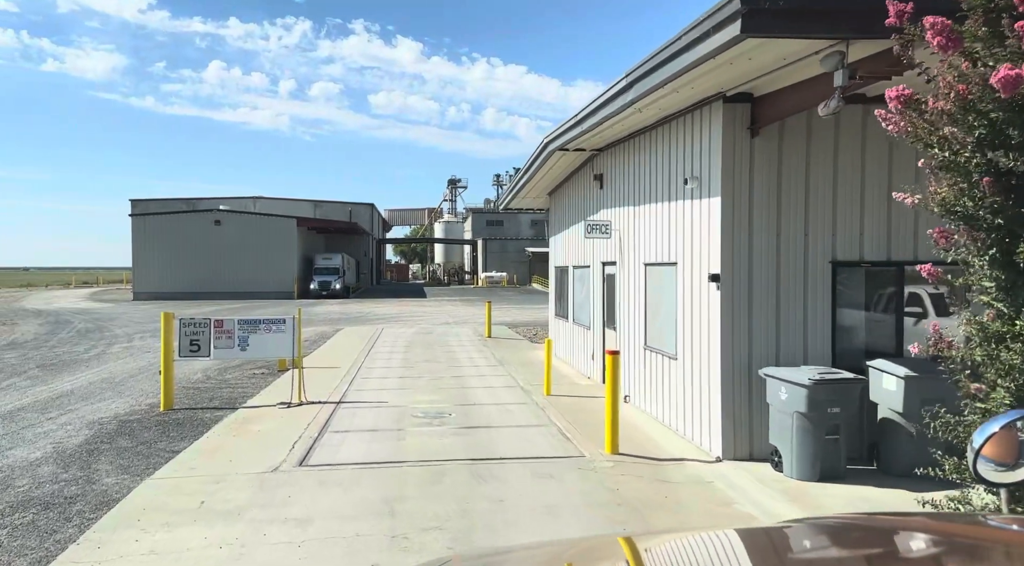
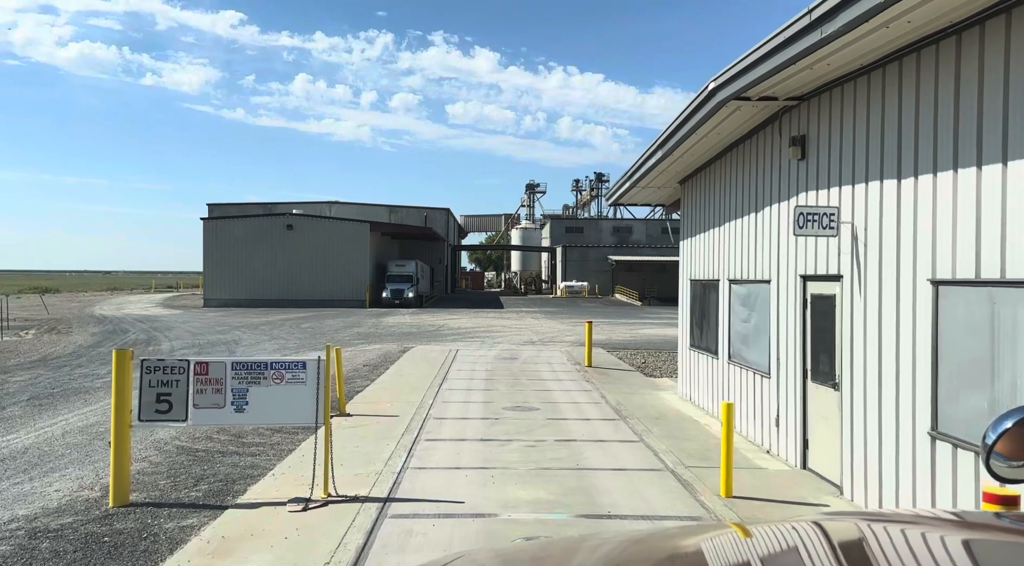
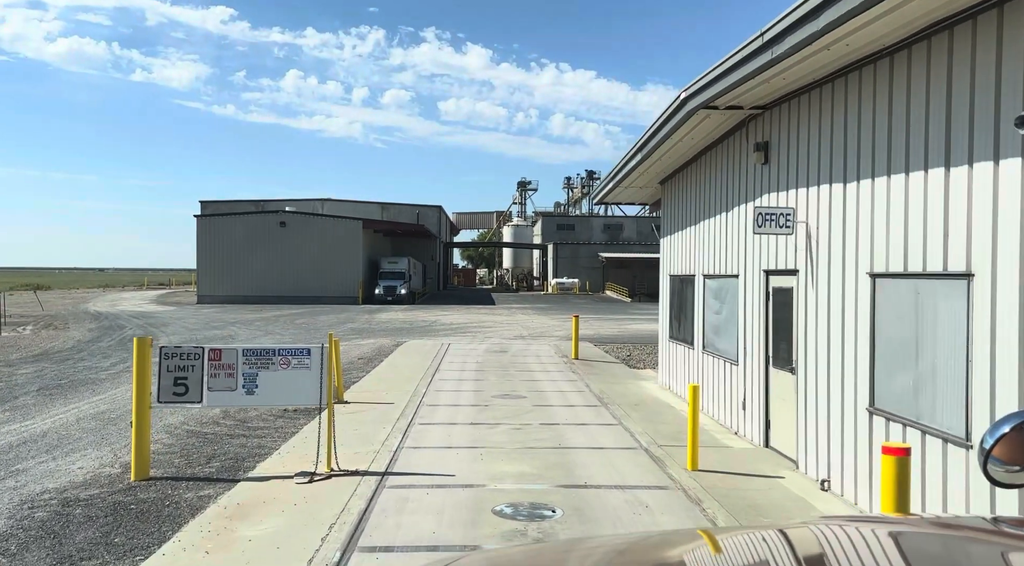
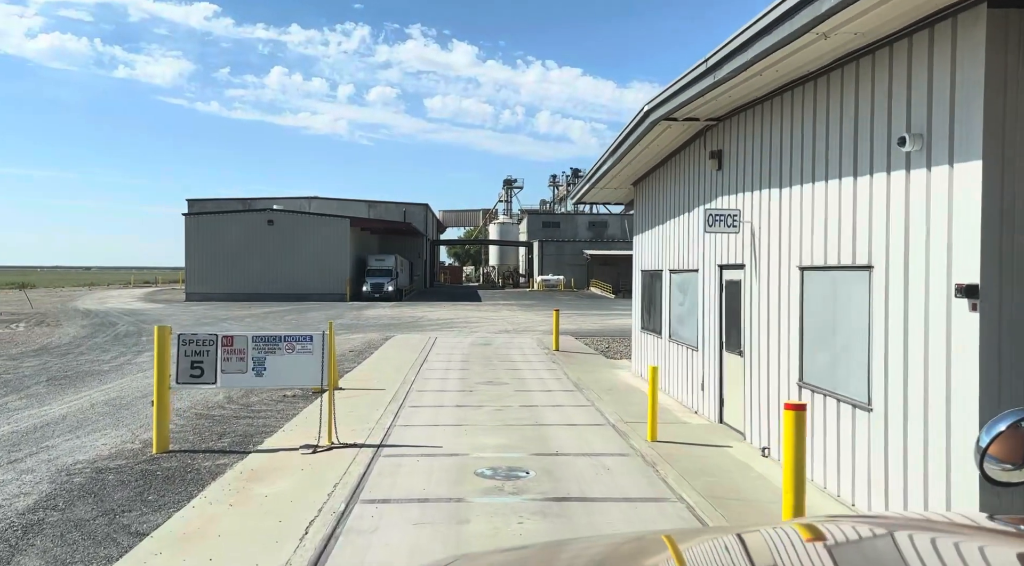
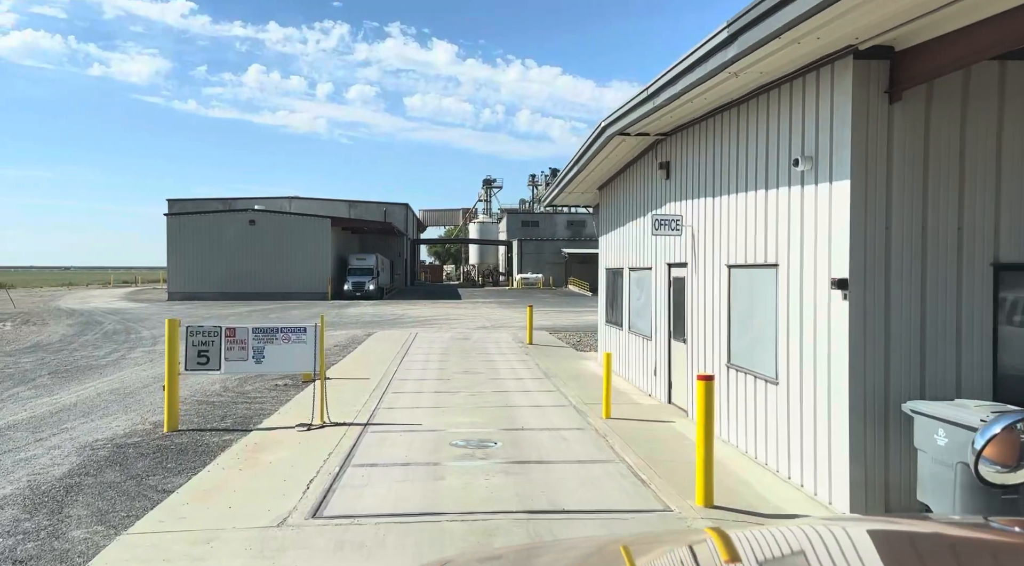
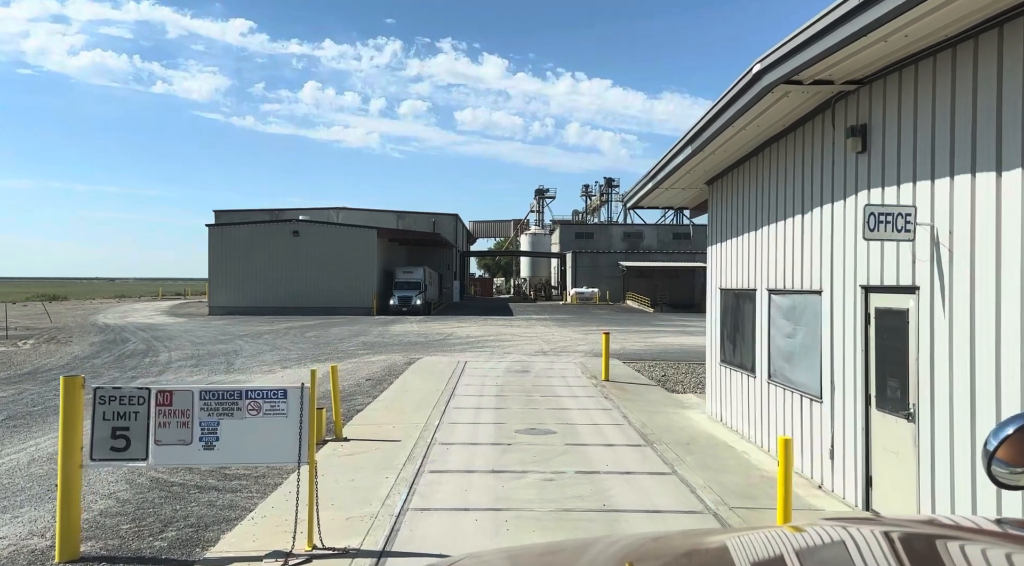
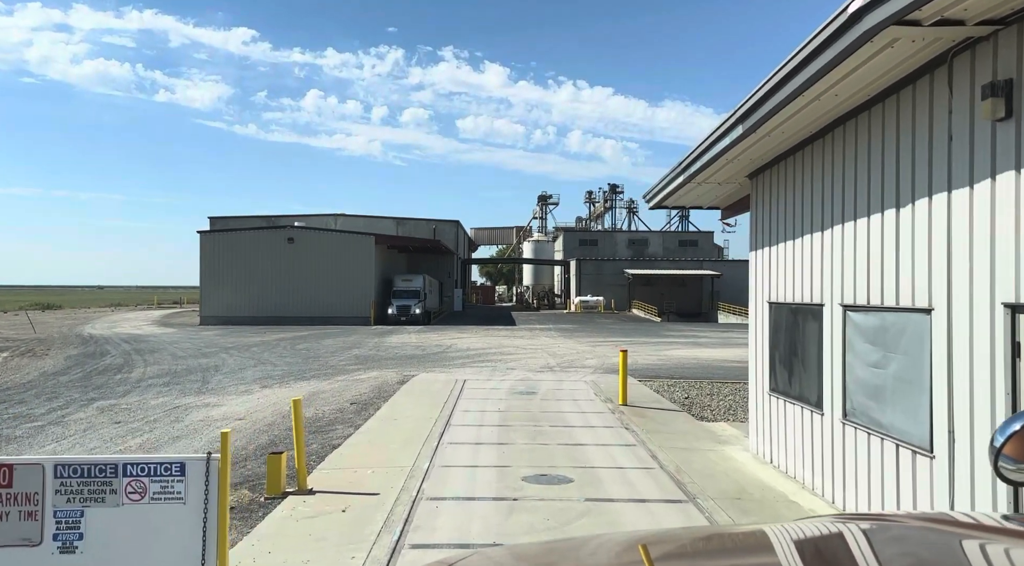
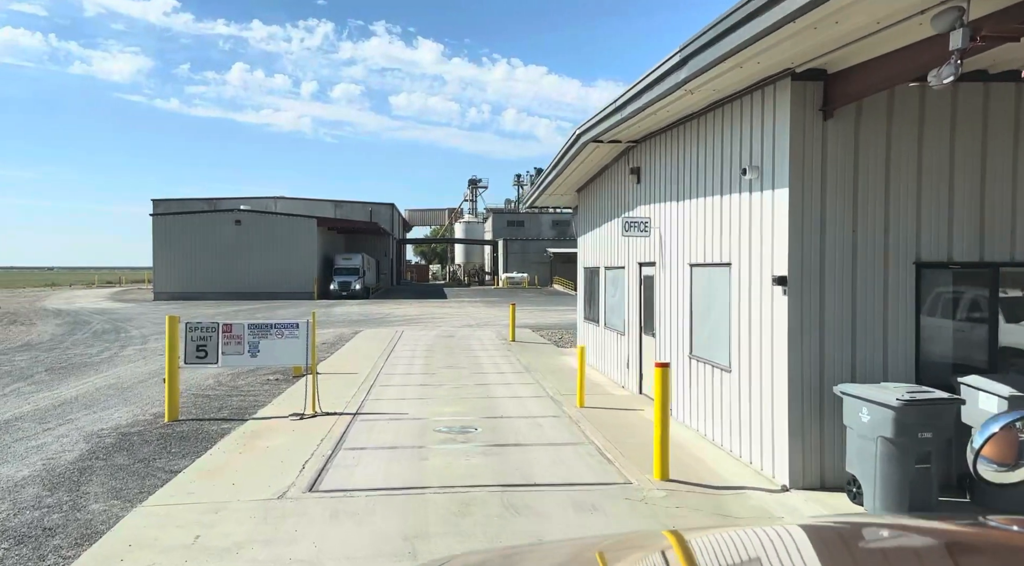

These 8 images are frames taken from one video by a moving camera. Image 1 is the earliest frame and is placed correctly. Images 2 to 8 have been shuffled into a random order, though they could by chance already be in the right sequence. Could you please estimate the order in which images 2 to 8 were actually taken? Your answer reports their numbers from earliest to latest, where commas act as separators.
8, 5, 4, 3, 2, 6, 7
